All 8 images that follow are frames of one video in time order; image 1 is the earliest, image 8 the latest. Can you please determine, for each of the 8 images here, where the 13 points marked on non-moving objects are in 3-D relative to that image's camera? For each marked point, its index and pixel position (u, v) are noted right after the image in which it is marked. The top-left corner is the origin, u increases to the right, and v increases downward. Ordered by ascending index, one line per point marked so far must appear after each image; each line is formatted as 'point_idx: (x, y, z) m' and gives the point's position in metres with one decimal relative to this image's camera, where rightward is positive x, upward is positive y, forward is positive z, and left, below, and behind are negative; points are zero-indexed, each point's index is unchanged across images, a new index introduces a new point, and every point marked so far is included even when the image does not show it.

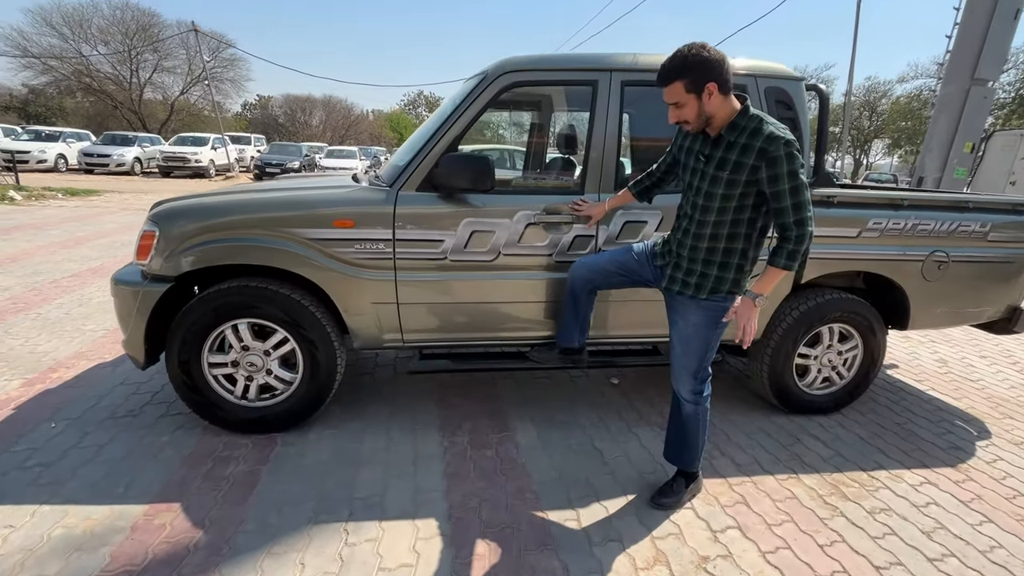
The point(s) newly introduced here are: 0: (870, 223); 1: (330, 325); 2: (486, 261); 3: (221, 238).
0: (+2.4, +0.4, +3.1) m
1: (-1.1, -0.2, +2.8) m
2: (-0.2, +0.2, +2.9) m
3: (-1.6, +0.3, +2.7) m
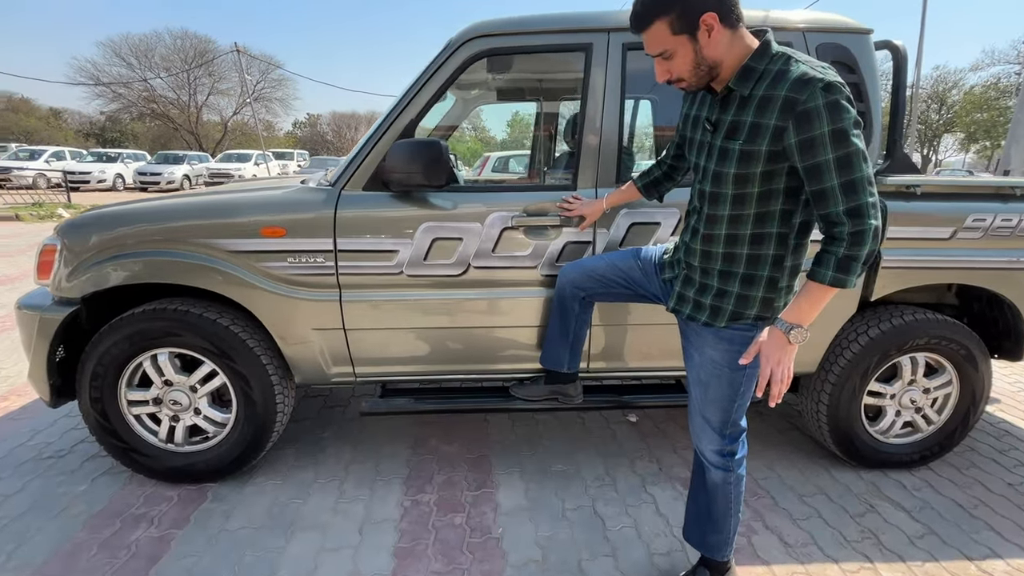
0: (+2.3, +0.3, +2.4) m
1: (-1.2, -0.3, +2.3) m
2: (-0.3, +0.1, +2.3) m
3: (-1.7, +0.2, +2.2) m
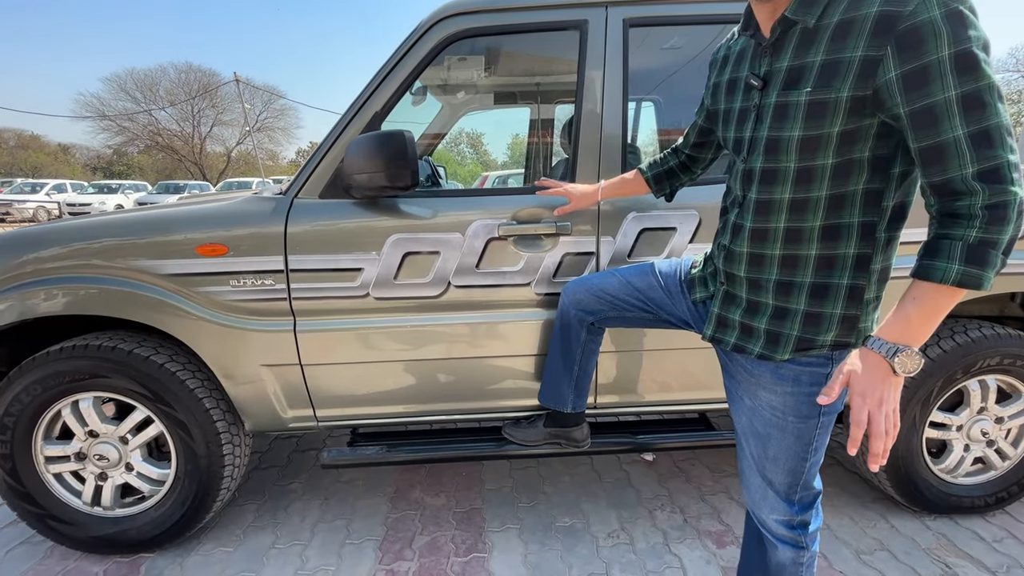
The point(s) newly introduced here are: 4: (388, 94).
0: (+2.2, +0.3, +2.0) m
1: (-1.2, -0.5, +2.0) m
2: (-0.3, 0.0, +1.9) m
3: (-1.8, 0.0, +1.9) m
4: (-0.5, +0.8, +1.9) m
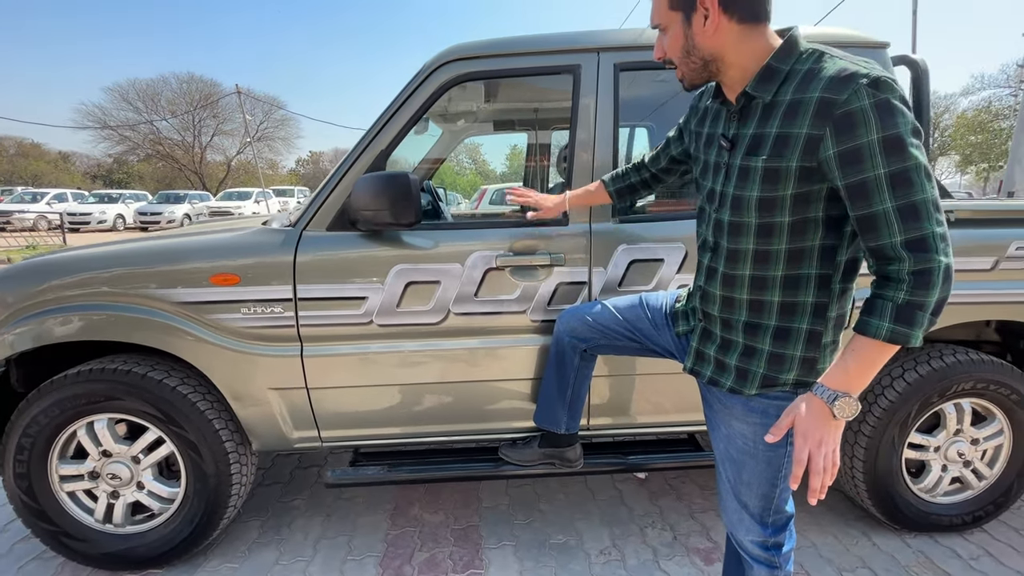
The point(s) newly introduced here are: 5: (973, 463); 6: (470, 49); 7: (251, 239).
0: (+2.2, +0.2, +2.1) m
1: (-1.2, -0.6, +2.0) m
2: (-0.3, -0.2, +2.0) m
3: (-1.8, -0.1, +2.0) m
4: (-0.5, +0.7, +2.0) m
5: (+2.2, -0.8, +2.3) m
6: (-0.2, +1.0, +2.0) m
7: (-1.1, +0.2, +2.0) m
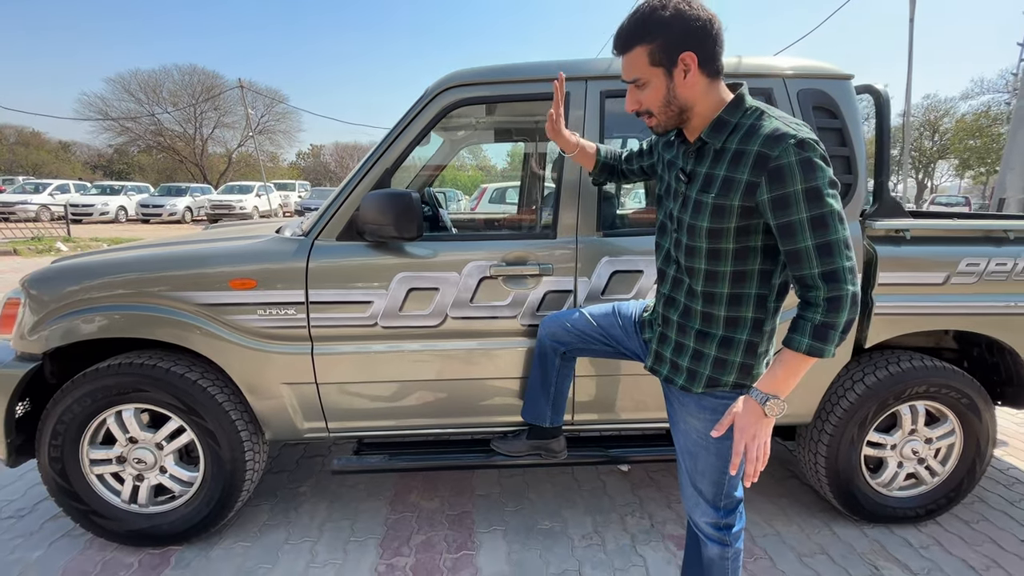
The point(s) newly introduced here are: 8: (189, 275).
0: (+2.2, +0.1, +2.3) m
1: (-1.3, -0.6, +2.2) m
2: (-0.4, -0.2, +2.2) m
3: (-1.8, -0.1, +2.2) m
4: (-0.5, +0.6, +2.2) m
5: (+2.2, -0.9, +2.5) m
6: (-0.2, +1.0, +2.2) m
7: (-1.1, +0.2, +2.2) m
8: (-1.5, +0.1, +2.2) m
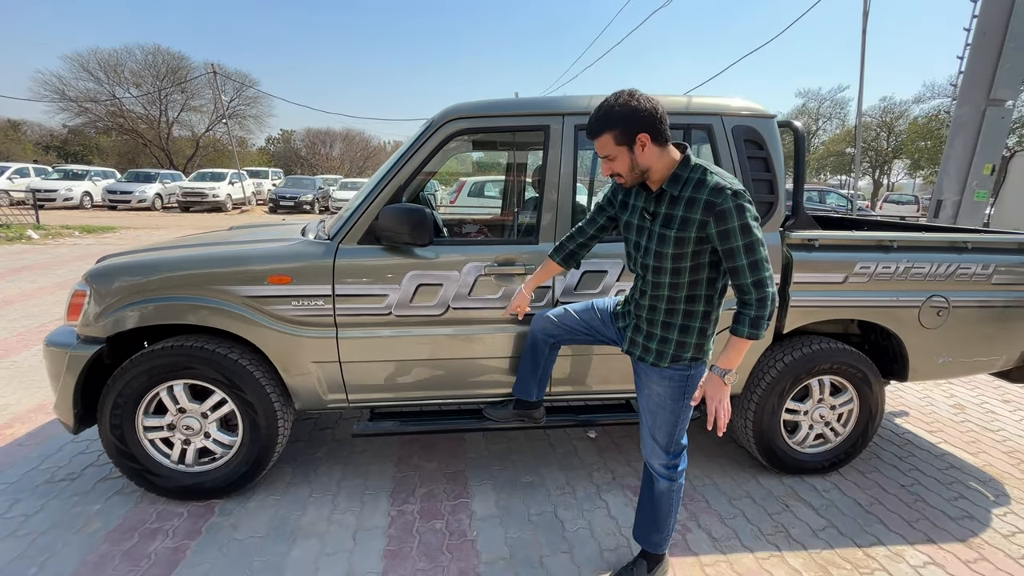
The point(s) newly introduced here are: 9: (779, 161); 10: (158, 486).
0: (+2.1, +0.1, +2.9) m
1: (-1.4, -0.6, +2.7) m
2: (-0.4, -0.2, +2.7) m
3: (-1.9, 0.0, +2.6) m
4: (-0.6, +0.7, +2.7) m
5: (+2.1, -0.9, +3.2) m
6: (-0.3, +1.0, +2.7) m
7: (-1.2, +0.2, +2.6) m
8: (-1.5, +0.1, +2.6) m
9: (+1.6, +0.8, +2.8) m
10: (-2.0, -1.1, +2.7) m
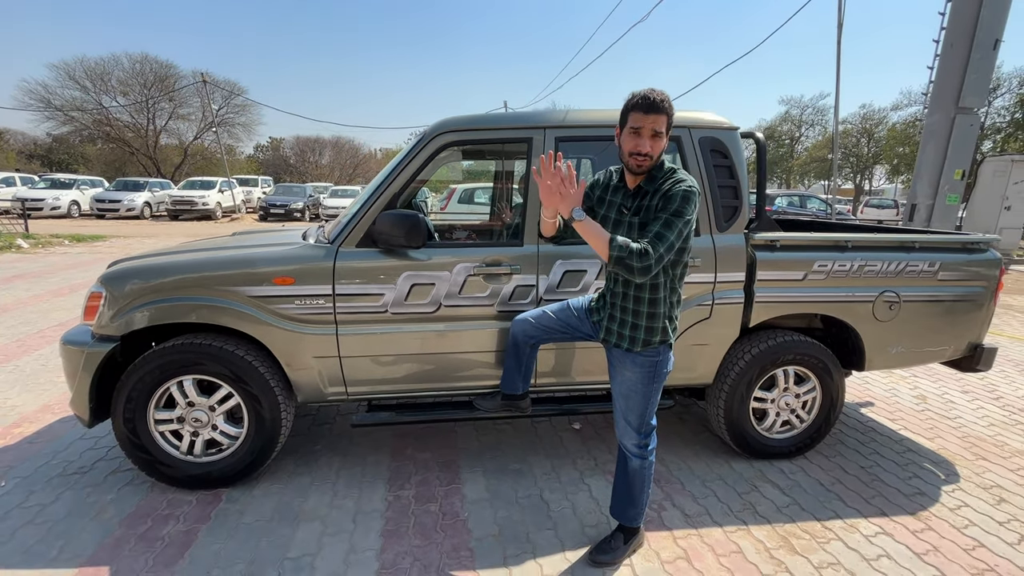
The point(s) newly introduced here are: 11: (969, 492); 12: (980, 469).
0: (+2.0, +0.1, +3.2) m
1: (-1.4, -0.6, +2.9) m
2: (-0.5, -0.2, +2.9) m
3: (-2.0, -0.1, +2.7) m
4: (-0.7, +0.7, +2.9) m
5: (+2.0, -0.9, +3.4) m
6: (-0.3, +1.0, +2.9) m
7: (-1.3, +0.2, +2.8) m
8: (-1.6, +0.1, +2.8) m
9: (+1.5, +0.8, +3.1) m
10: (-2.1, -1.1, +2.8) m
11: (+3.0, -1.3, +3.2) m
12: (+3.4, -1.3, +3.4) m
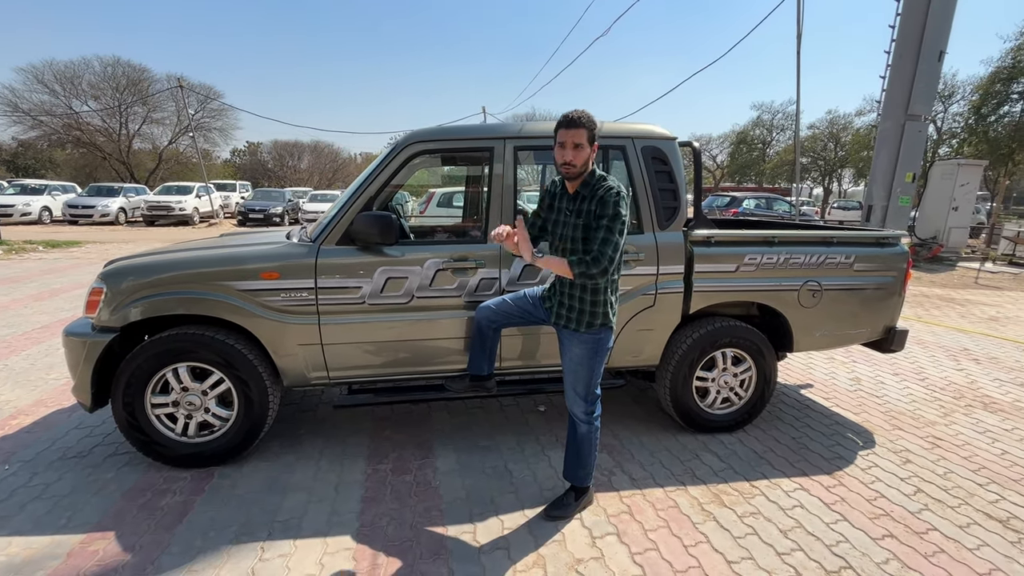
0: (+1.8, +0.2, +3.6) m
1: (-1.7, -0.5, +3.2) m
2: (-0.8, -0.1, +3.2) m
3: (-2.2, 0.0, +3.0) m
4: (-0.9, +0.7, +3.2) m
5: (+1.8, -0.8, +3.8) m
6: (-0.6, +1.1, +3.3) m
7: (-1.5, +0.3, +3.1) m
8: (-1.8, +0.1, +3.1) m
9: (+1.2, +0.8, +3.5) m
10: (-2.3, -1.1, +3.1) m
11: (+2.8, -1.3, +3.6) m
12: (+3.1, -1.2, +3.9) m
